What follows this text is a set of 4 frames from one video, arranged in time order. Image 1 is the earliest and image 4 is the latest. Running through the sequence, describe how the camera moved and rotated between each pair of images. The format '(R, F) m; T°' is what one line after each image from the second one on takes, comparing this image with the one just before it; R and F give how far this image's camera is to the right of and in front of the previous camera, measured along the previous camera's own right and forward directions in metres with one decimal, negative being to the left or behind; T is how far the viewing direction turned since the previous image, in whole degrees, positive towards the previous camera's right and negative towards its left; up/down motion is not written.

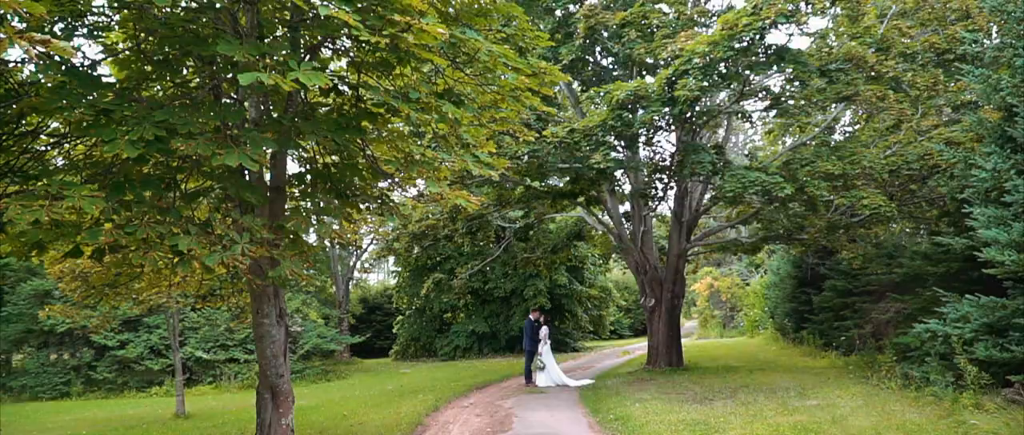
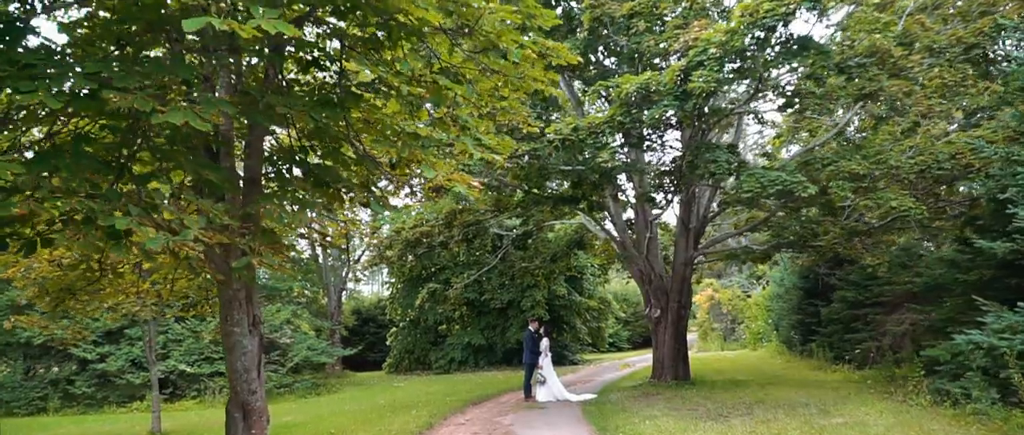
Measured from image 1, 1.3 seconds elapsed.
(-0.1, +0.9) m; 0°
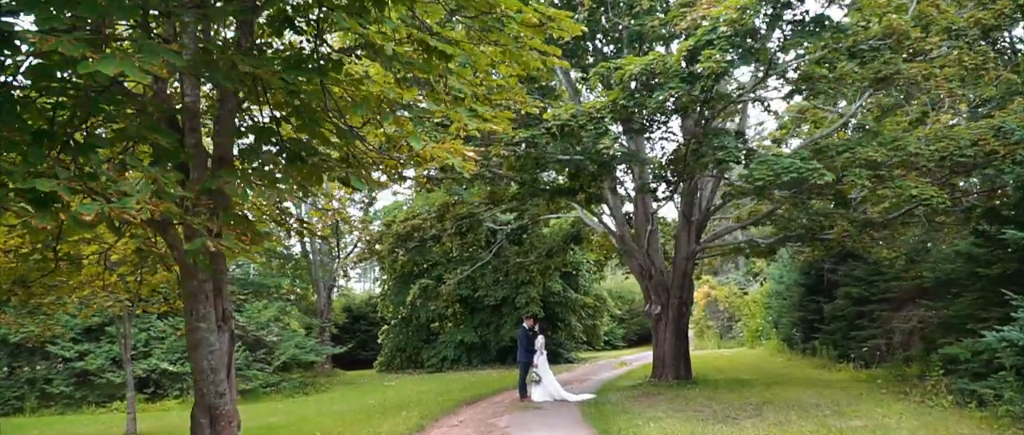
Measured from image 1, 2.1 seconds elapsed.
(0.0, +0.7) m; +1°
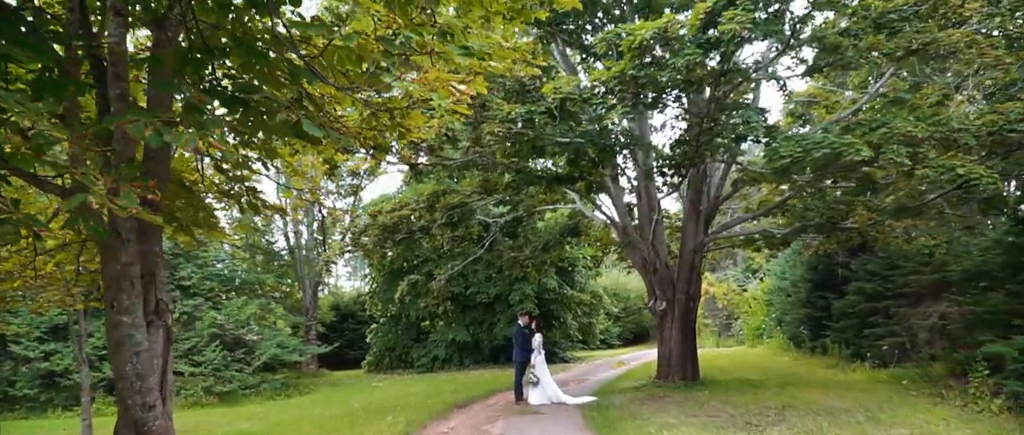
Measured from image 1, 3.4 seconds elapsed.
(-0.1, +1.2) m; +1°
